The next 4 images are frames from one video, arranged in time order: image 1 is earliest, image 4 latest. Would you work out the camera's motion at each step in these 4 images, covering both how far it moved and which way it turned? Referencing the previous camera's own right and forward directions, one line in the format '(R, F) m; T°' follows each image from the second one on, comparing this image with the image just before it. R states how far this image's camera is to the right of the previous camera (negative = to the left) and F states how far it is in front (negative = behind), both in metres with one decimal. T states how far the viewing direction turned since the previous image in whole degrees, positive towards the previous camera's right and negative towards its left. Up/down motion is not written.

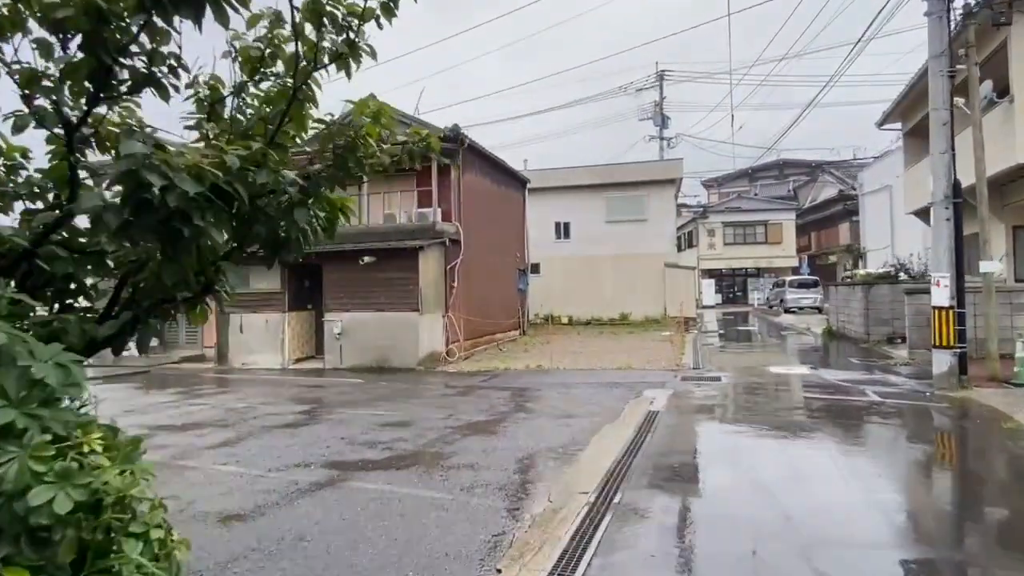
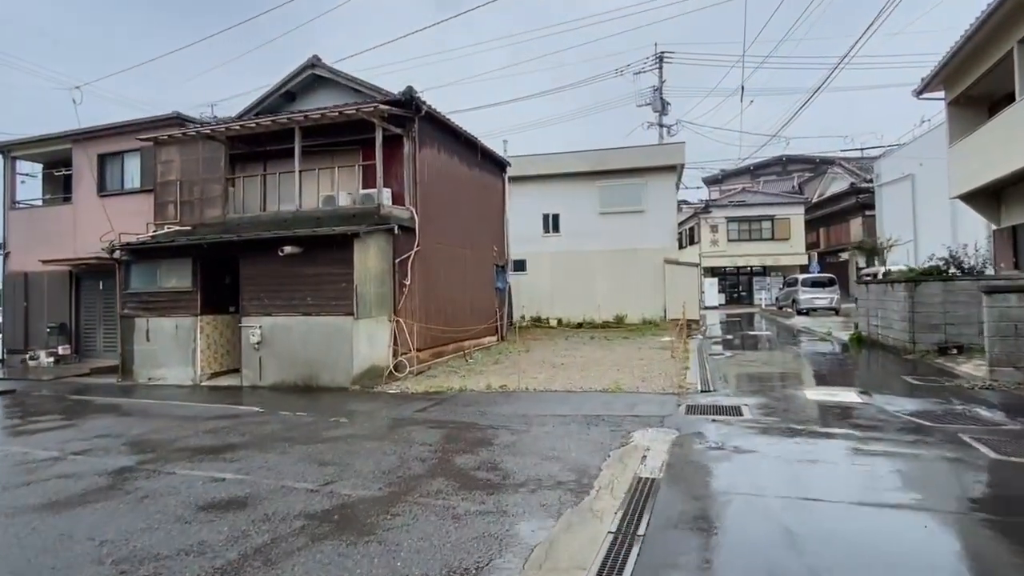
(+0.7, +2.5) m; 0°
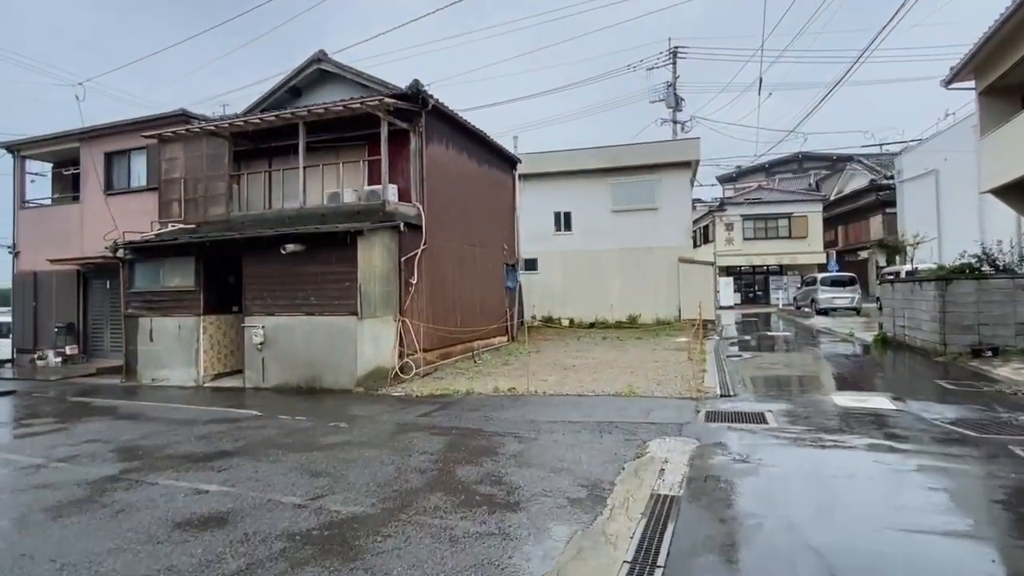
(+0.1, +0.4) m; -1°
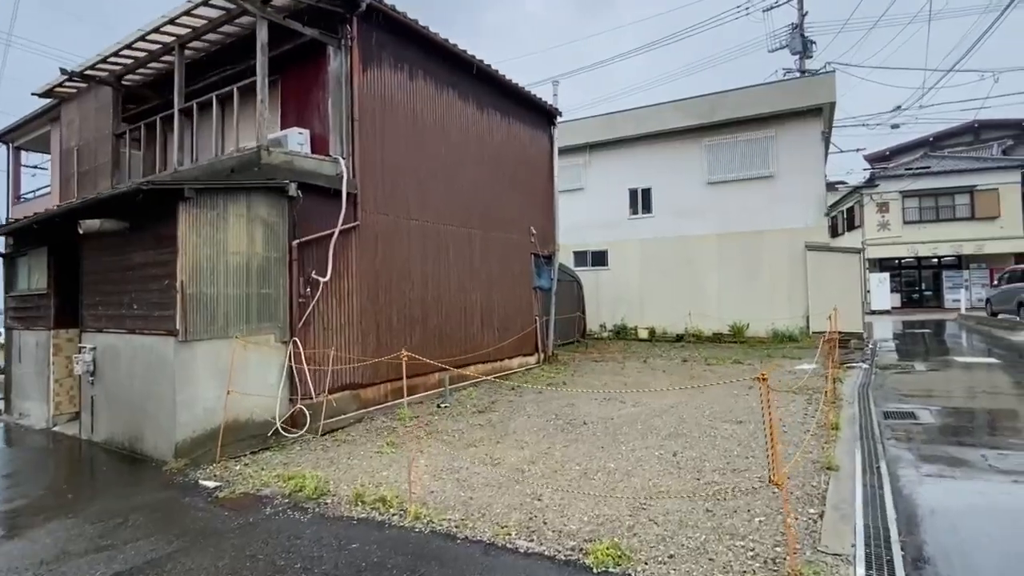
(+1.8, +4.6) m; -12°
